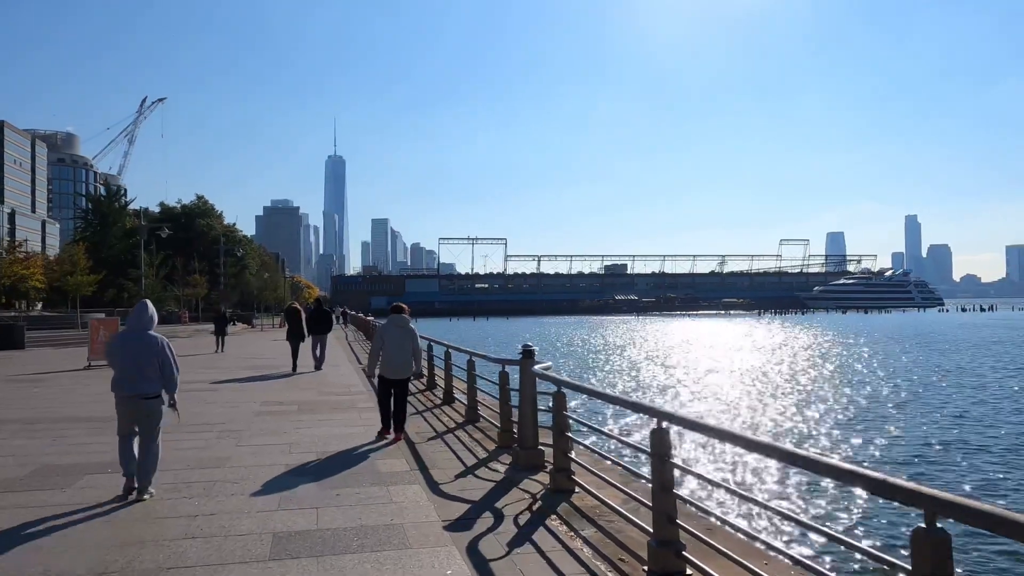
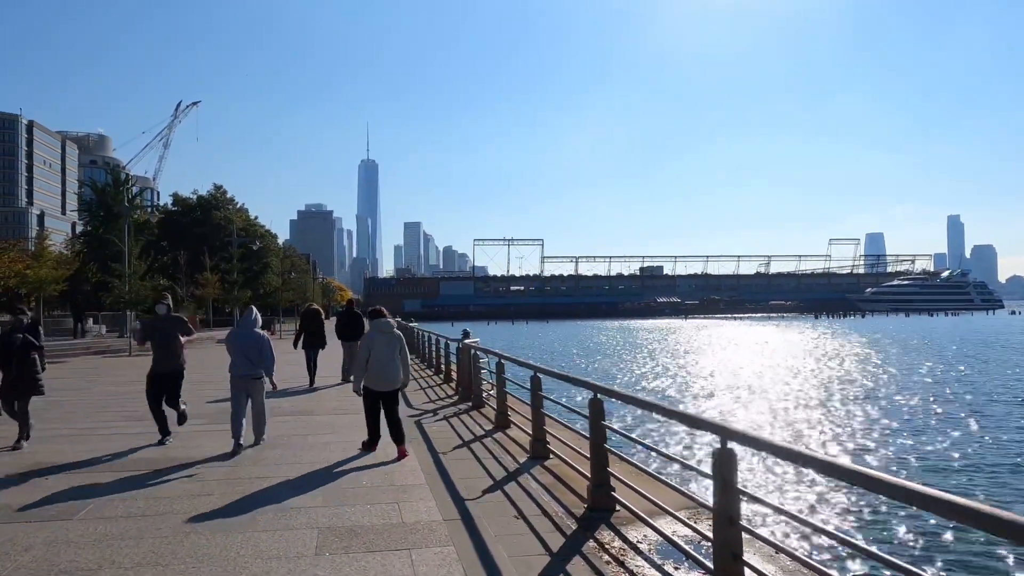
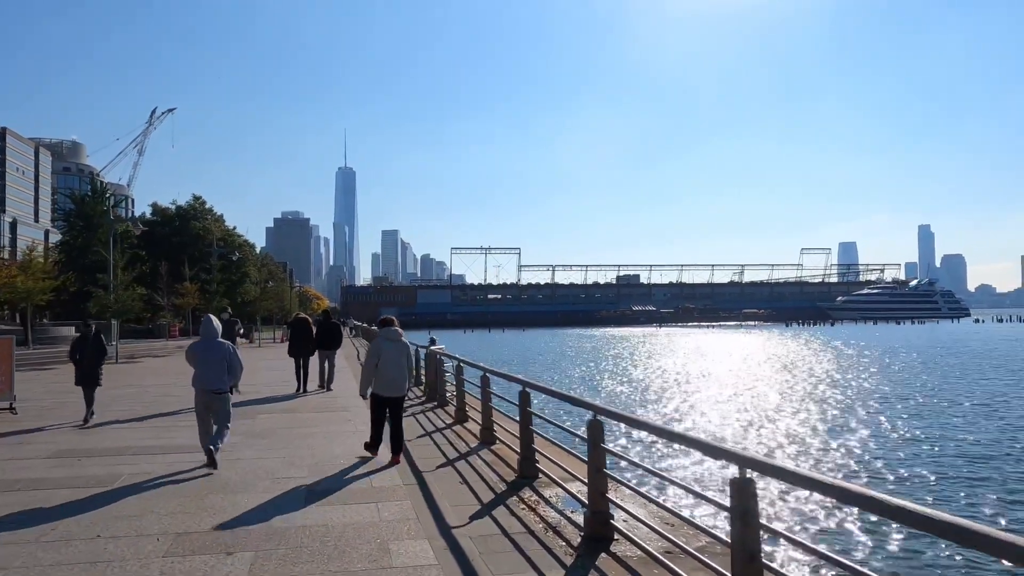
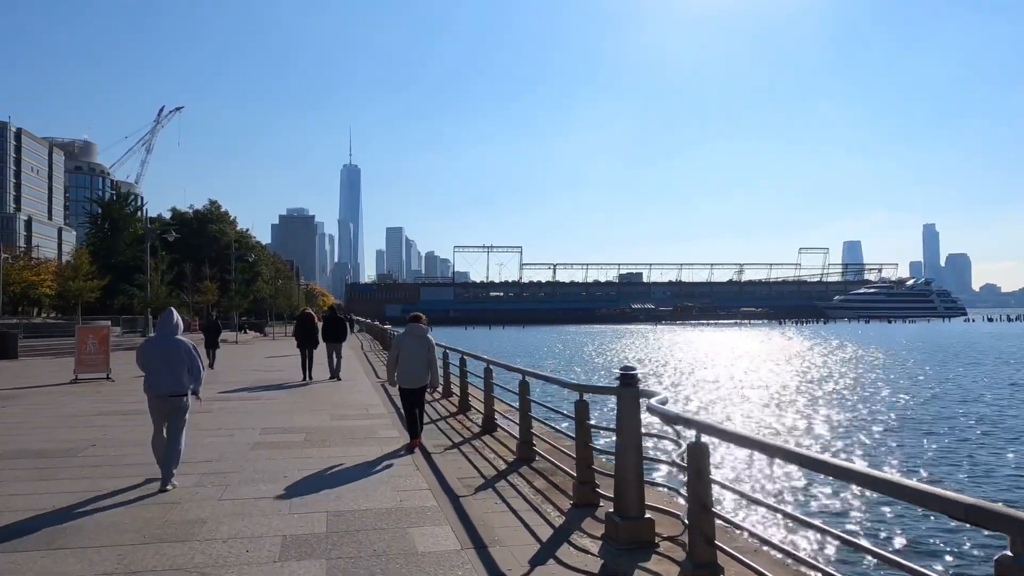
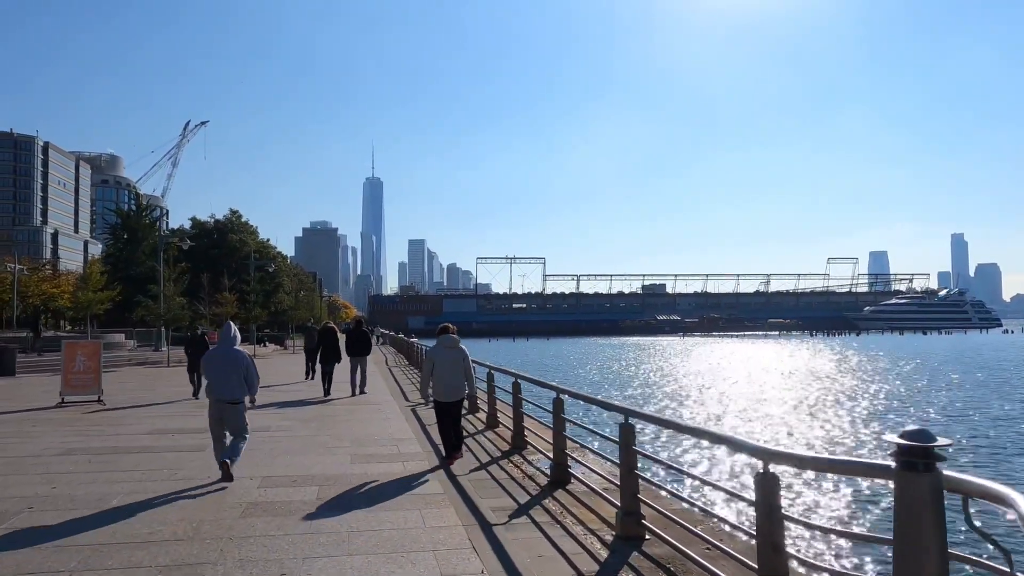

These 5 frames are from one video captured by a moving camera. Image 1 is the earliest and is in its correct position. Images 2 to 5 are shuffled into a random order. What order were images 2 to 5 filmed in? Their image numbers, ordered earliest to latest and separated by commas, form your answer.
4, 5, 3, 2
